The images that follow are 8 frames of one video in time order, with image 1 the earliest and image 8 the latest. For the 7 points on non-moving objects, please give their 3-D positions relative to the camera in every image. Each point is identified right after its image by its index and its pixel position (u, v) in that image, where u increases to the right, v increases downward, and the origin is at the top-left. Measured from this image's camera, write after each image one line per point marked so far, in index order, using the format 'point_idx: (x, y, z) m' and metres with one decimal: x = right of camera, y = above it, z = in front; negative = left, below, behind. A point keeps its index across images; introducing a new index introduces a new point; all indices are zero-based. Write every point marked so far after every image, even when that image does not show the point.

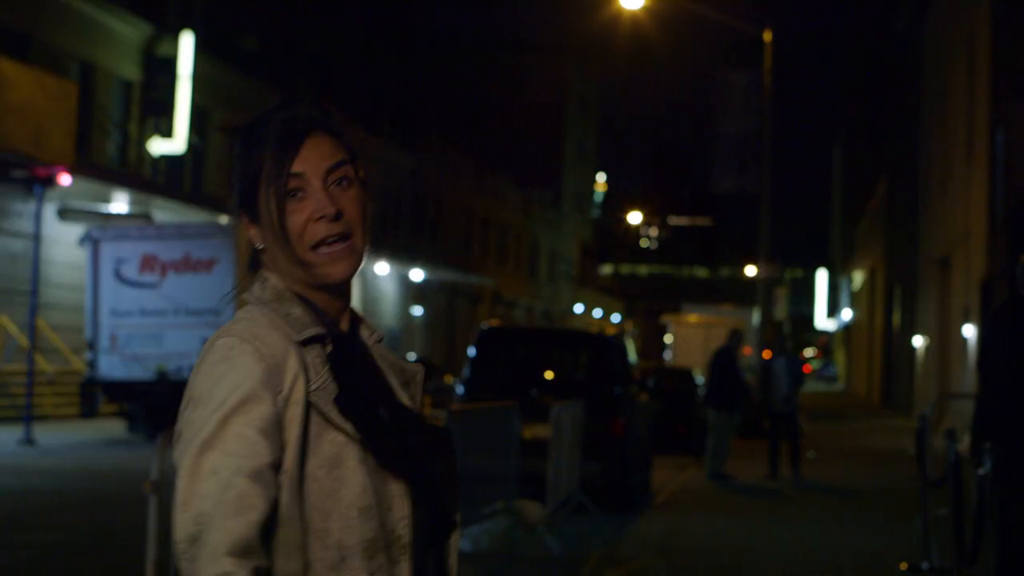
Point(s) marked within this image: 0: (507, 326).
0: (-0.1, -0.4, +14.7) m
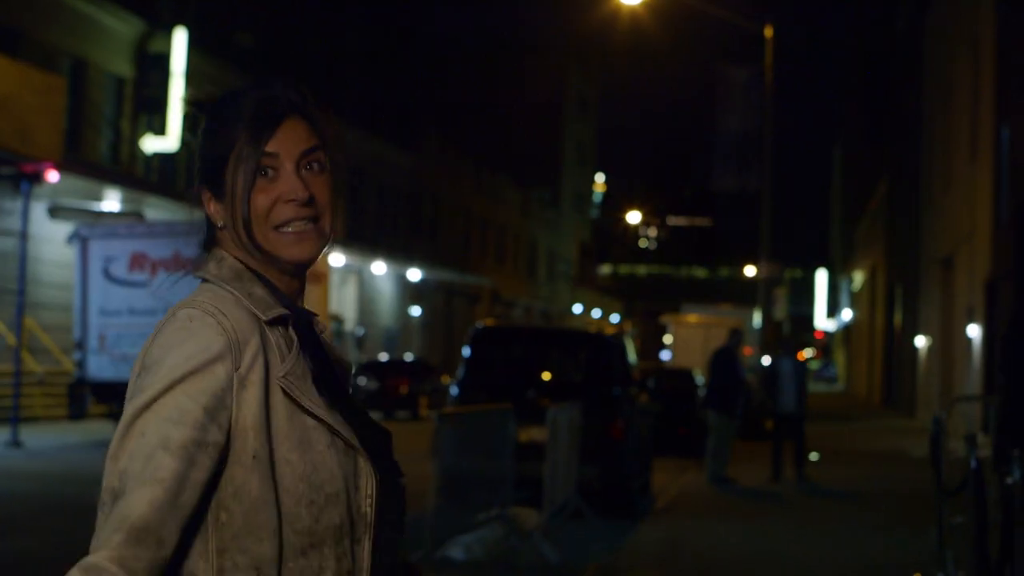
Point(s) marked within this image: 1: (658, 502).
0: (-0.1, -0.4, +14.3) m
1: (+1.7, -2.4, +14.9) m
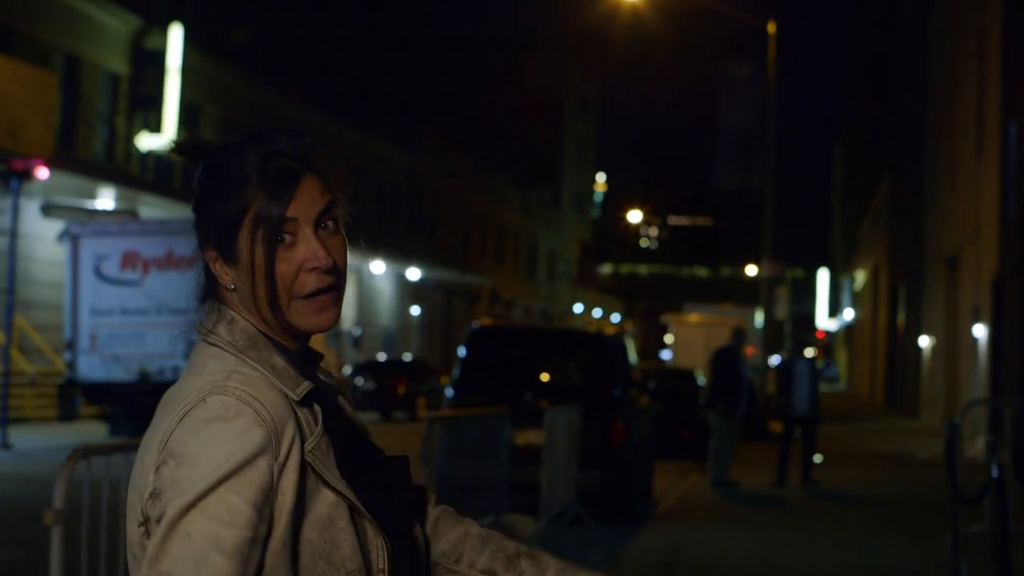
0: (-0.1, -0.4, +13.9) m
1: (+1.6, -2.4, +14.5) m
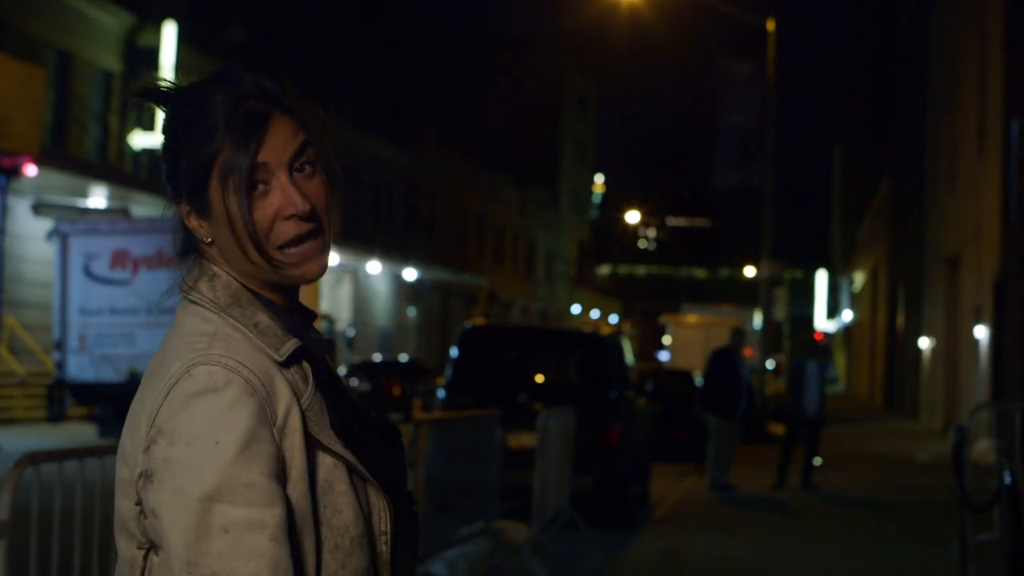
0: (-0.2, -0.4, +13.7) m
1: (+1.6, -2.4, +14.3) m
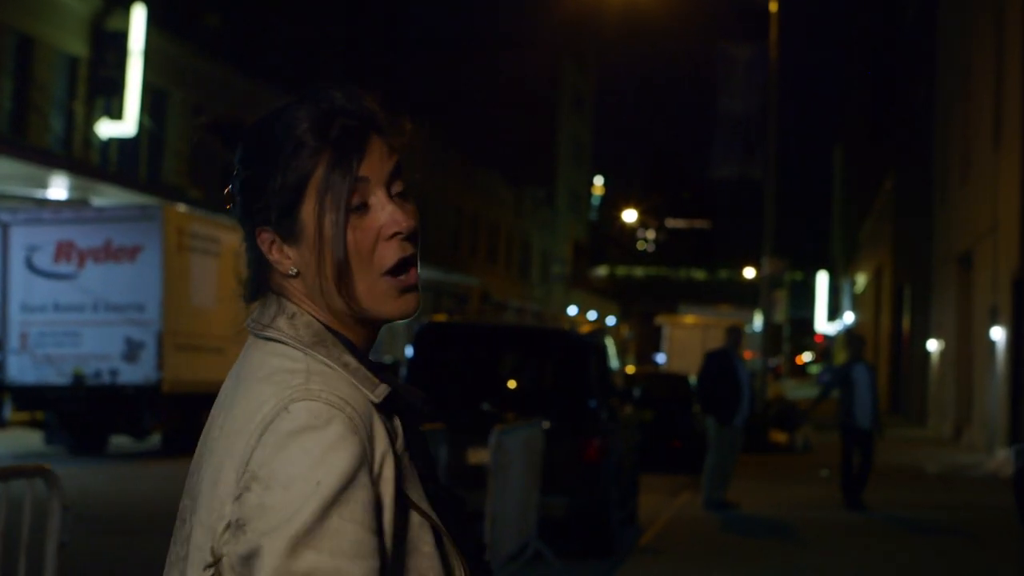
0: (-0.5, -0.3, +12.0) m
1: (+1.3, -2.3, +12.6) m
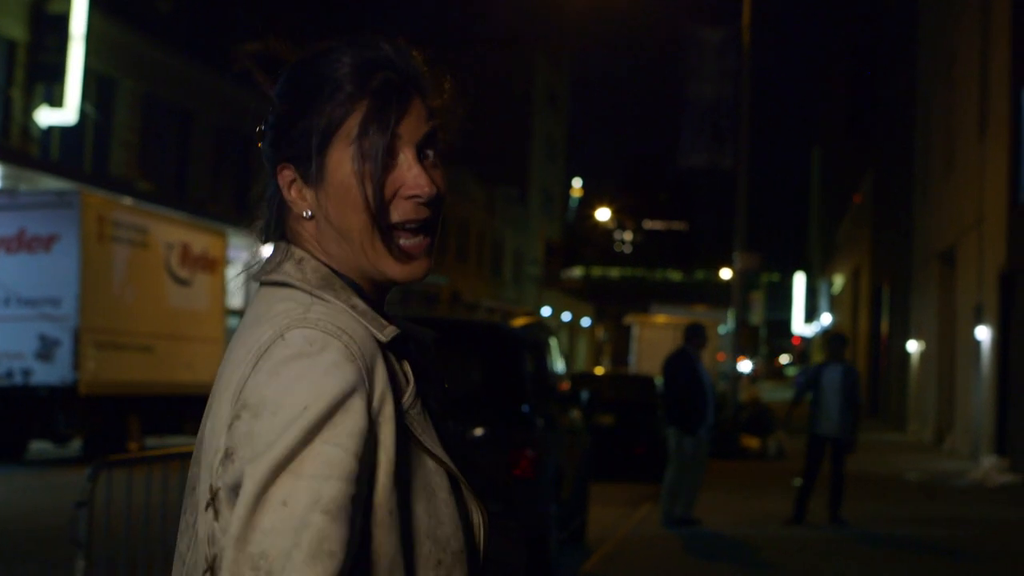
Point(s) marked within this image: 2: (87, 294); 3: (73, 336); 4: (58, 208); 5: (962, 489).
0: (-1.0, -0.2, +10.6) m
1: (+0.7, -2.2, +11.2) m
2: (-5.9, -0.1, +18.4) m
3: (-6.0, -0.7, +18.2) m
4: (-6.1, +1.1, +18.2) m
5: (+6.5, -2.9, +19.3) m
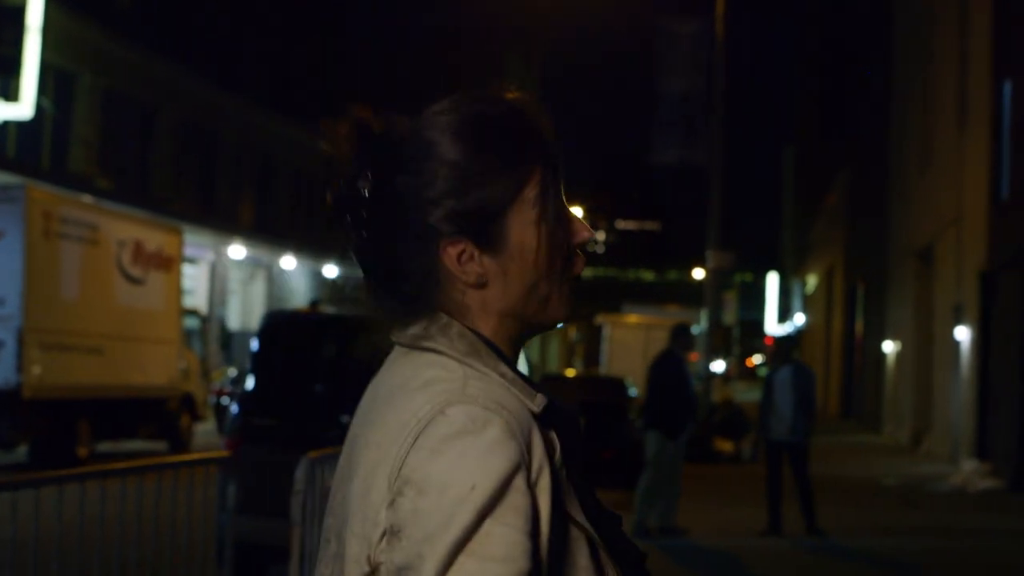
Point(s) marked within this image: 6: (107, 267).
0: (-1.3, -0.2, +9.9) m
1: (+0.4, -2.2, +10.5) m
2: (-6.3, -0.1, +17.6) m
3: (-6.4, -0.6, +17.4) m
4: (-6.6, +1.1, +17.4) m
5: (+6.0, -2.9, +18.7) m
6: (-5.8, +0.3, +19.2) m
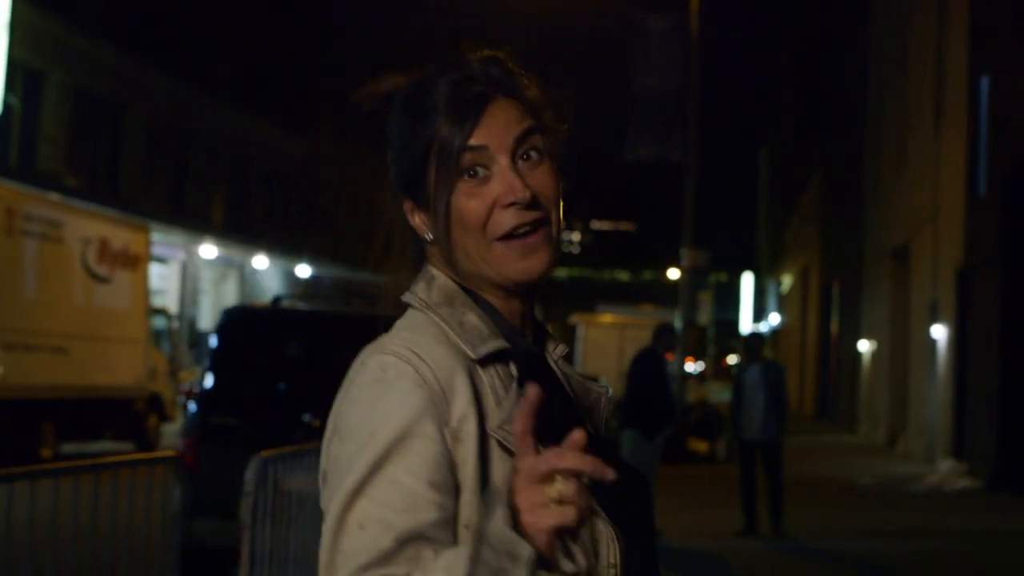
0: (-1.5, -0.2, +9.6) m
1: (+0.2, -2.2, +10.3) m
2: (-6.7, 0.0, +17.2) m
3: (-6.8, -0.6, +17.0) m
4: (-6.9, +1.1, +17.0) m
5: (+5.7, -2.9, +18.6) m
6: (-6.2, +0.3, +18.9) m
